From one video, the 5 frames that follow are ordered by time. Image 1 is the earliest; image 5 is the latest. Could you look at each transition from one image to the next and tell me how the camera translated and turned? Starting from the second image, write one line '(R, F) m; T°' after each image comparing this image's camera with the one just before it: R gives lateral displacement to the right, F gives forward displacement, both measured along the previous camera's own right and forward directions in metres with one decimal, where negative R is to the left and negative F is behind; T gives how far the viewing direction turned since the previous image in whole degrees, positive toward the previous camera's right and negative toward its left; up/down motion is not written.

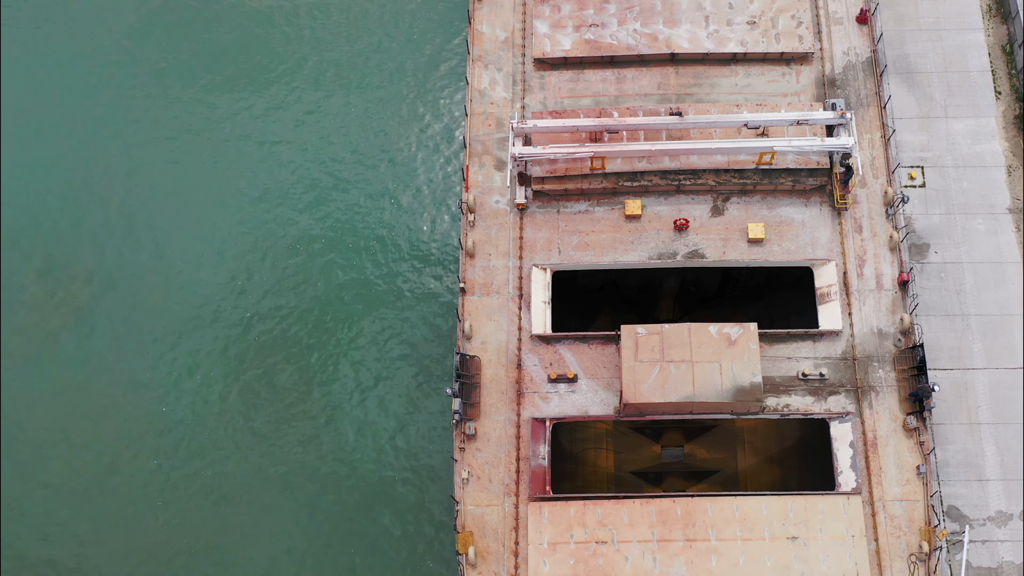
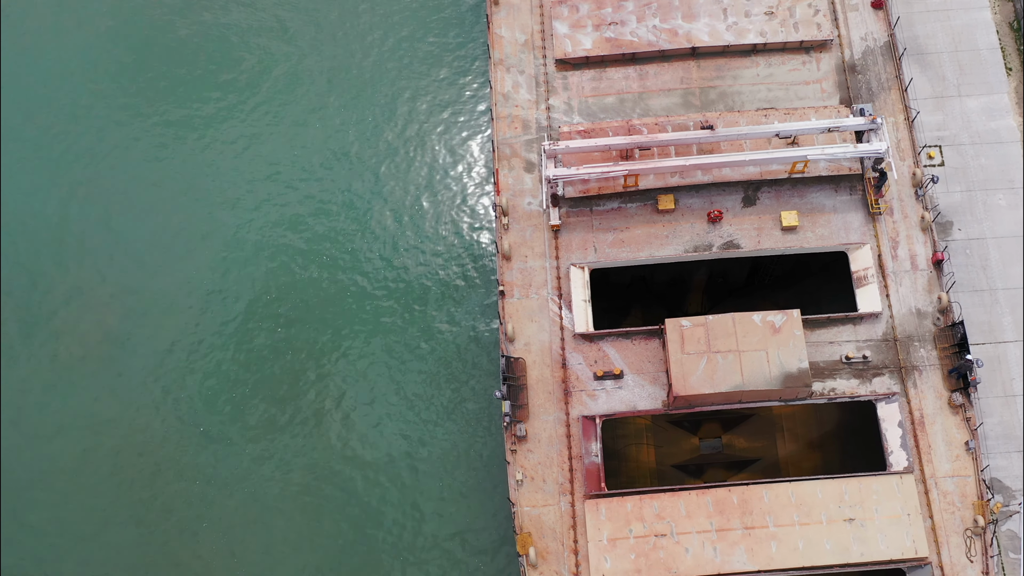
(-2.1, -0.2) m; 0°
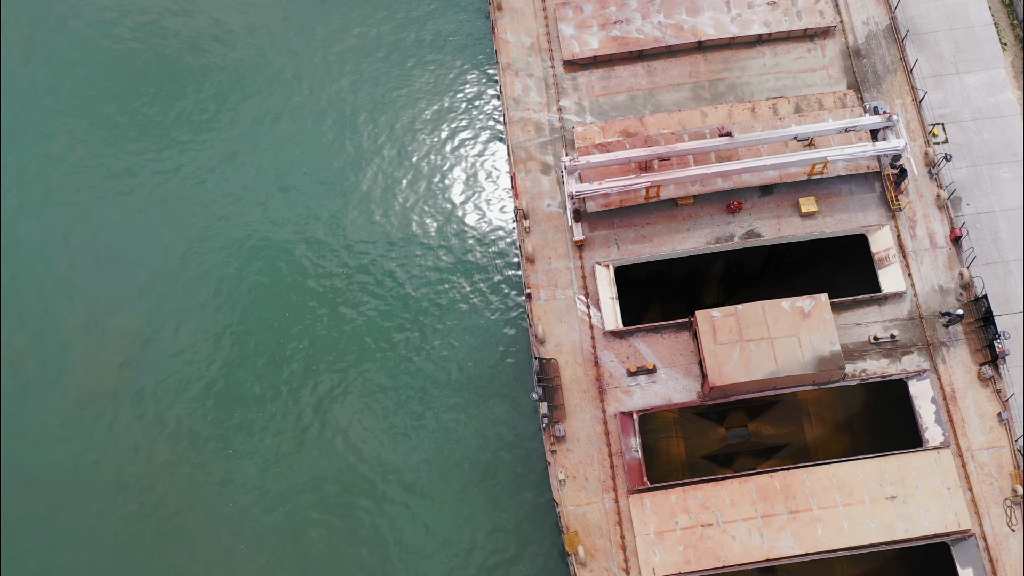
(-1.7, -0.2) m; +1°
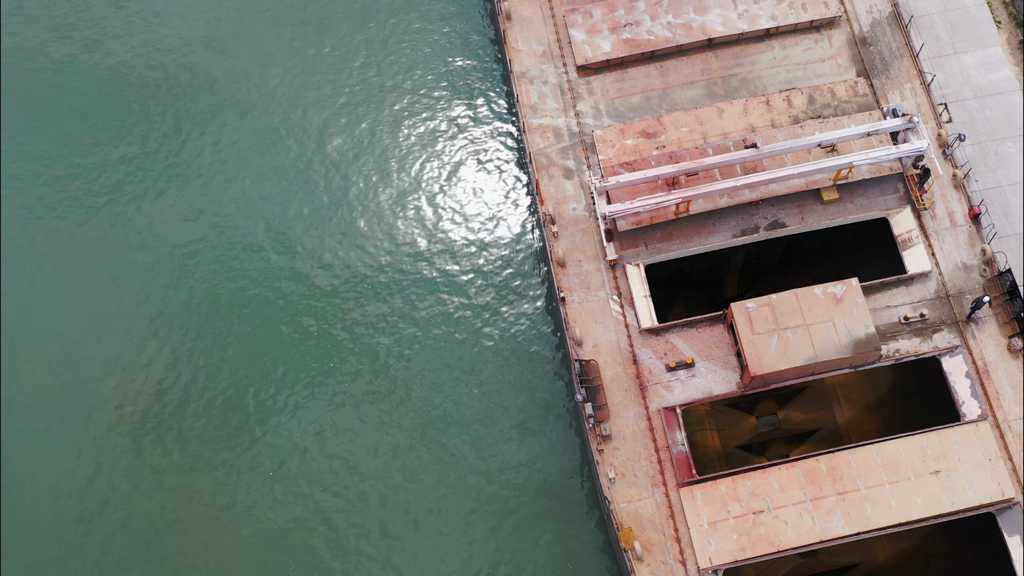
(-2.1, -0.5) m; +1°
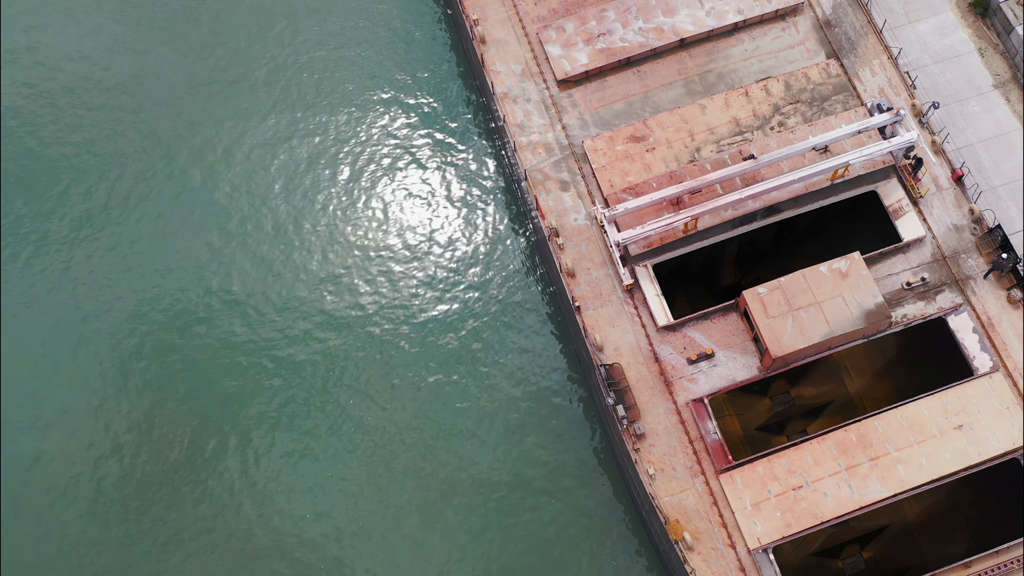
(-1.8, -0.7) m; +2°
